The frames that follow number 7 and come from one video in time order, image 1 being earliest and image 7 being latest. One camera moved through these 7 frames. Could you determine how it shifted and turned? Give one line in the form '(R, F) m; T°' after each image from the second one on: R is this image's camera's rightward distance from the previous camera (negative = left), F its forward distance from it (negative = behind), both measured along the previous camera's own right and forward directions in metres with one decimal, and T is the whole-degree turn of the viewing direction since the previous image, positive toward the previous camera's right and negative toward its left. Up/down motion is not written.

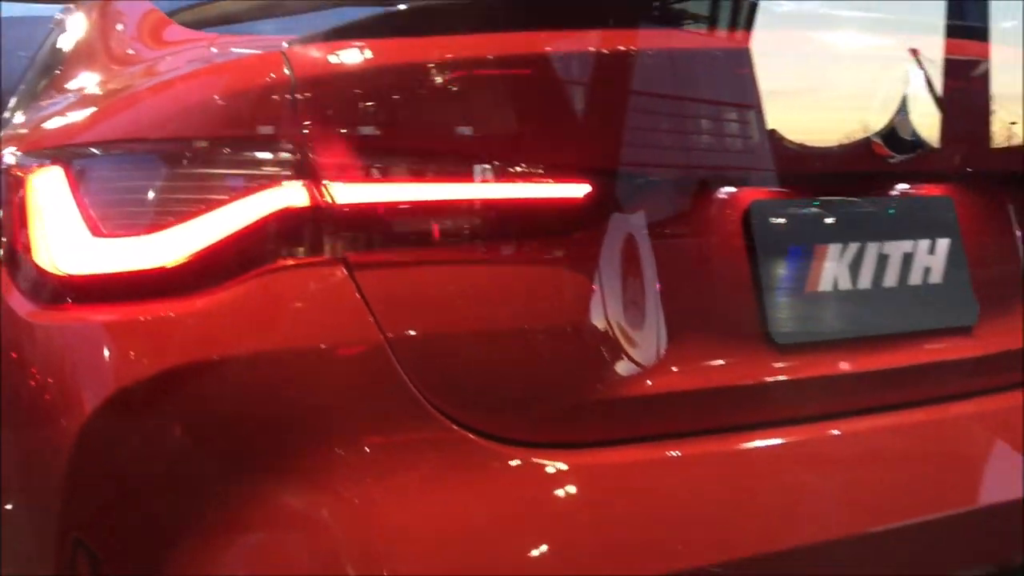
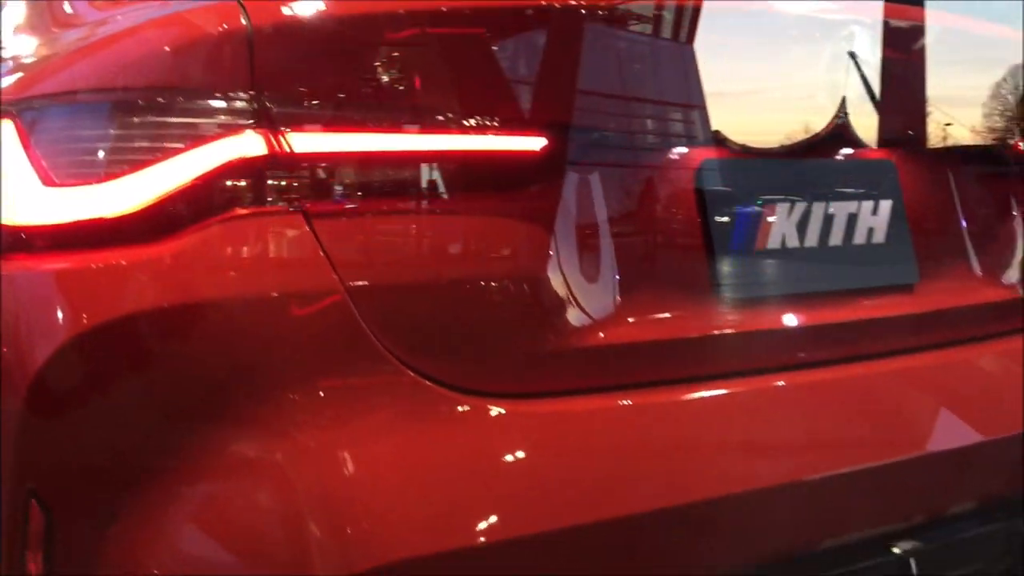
(0.0, 0.0) m; -1°
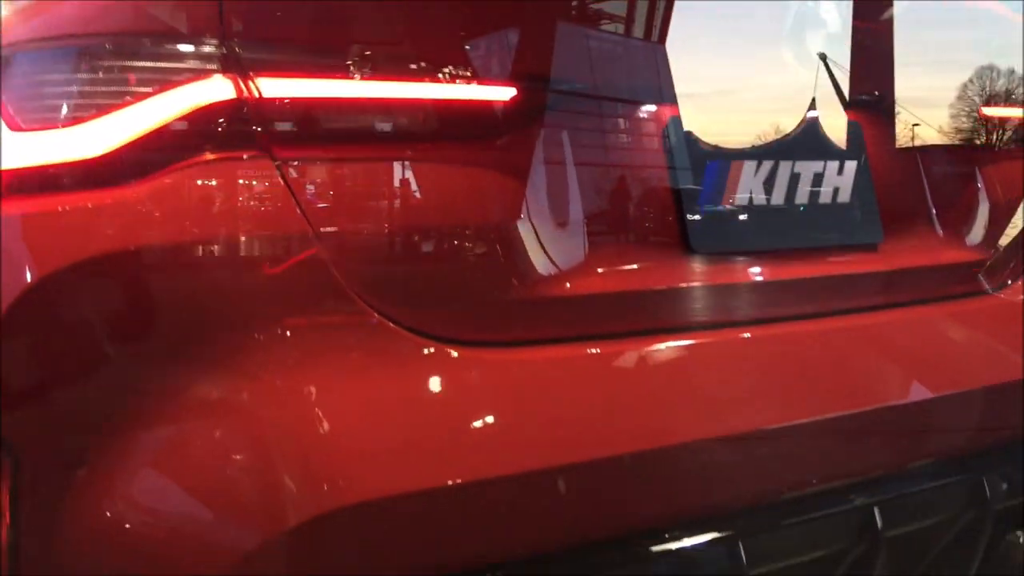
(0.0, 0.0) m; +1°
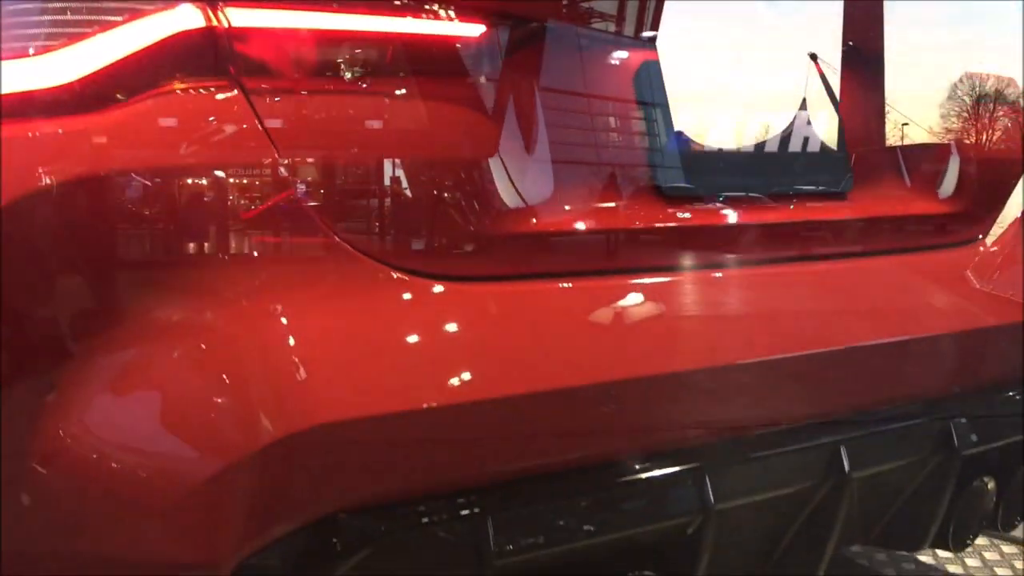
(0.0, 0.0) m; +1°
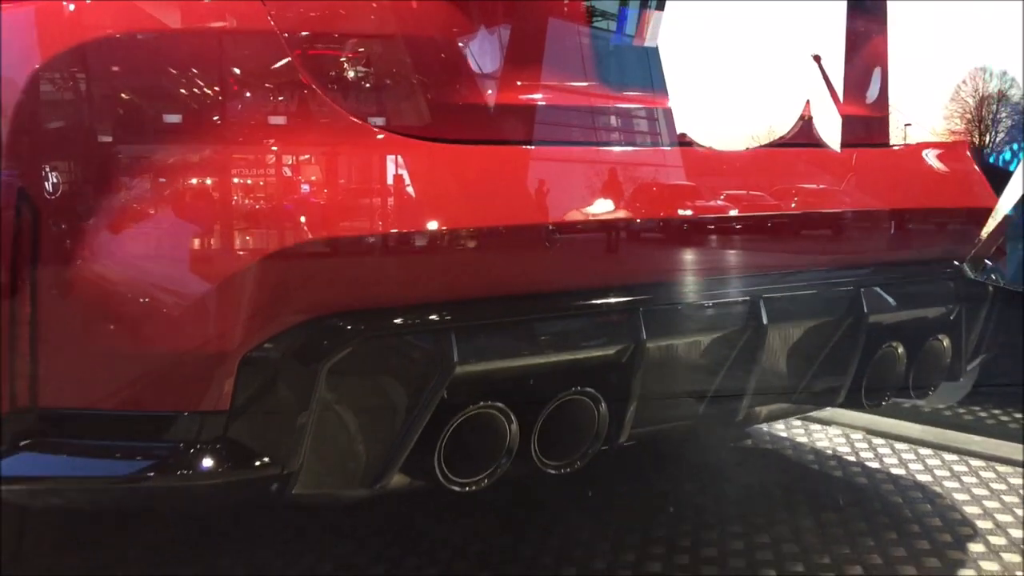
(0.0, -0.4) m; 0°
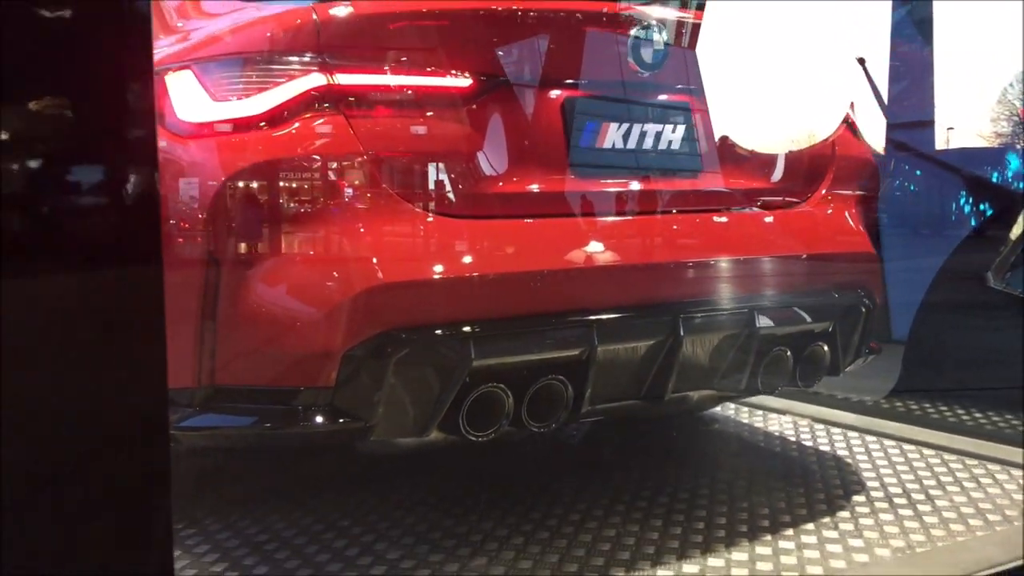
(+0.2, -1.6) m; -2°
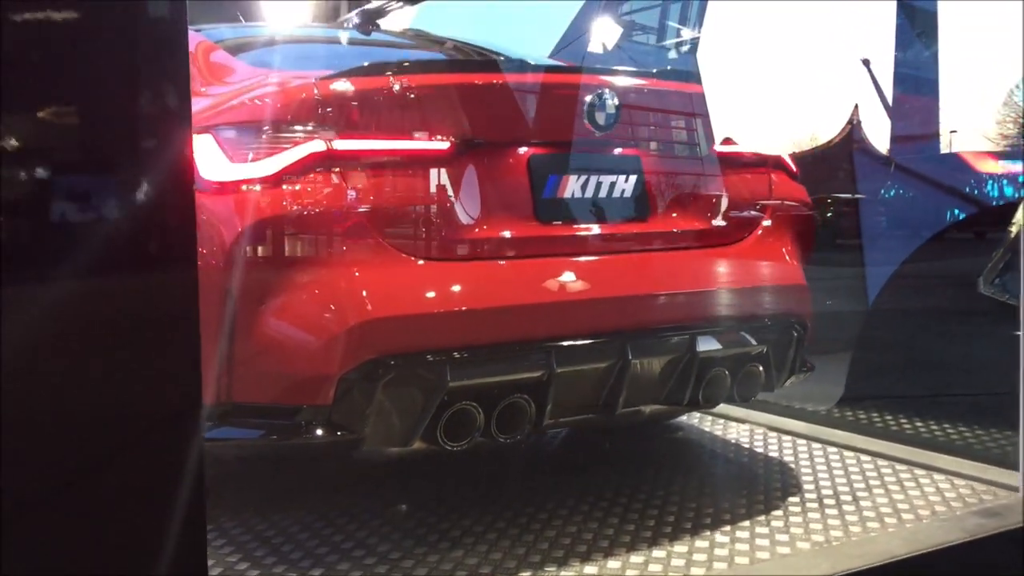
(+0.1, -0.5) m; 0°
